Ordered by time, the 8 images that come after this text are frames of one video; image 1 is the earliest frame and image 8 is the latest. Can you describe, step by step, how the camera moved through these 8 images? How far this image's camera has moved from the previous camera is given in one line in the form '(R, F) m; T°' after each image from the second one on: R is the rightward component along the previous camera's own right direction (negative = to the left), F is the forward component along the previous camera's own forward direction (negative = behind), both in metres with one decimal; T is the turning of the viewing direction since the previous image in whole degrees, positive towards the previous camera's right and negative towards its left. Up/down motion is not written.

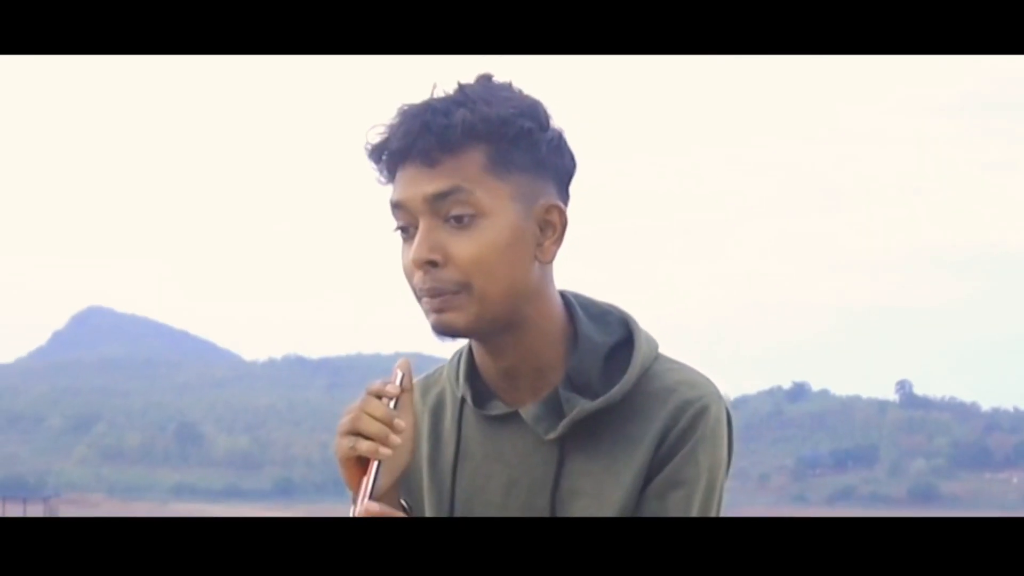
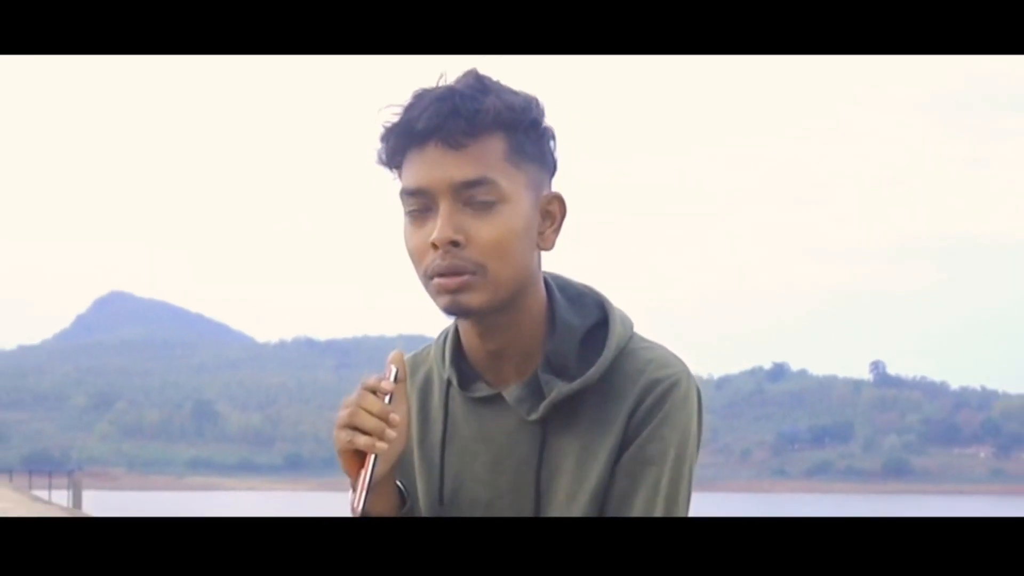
(+0.1, -0.2) m; -1°
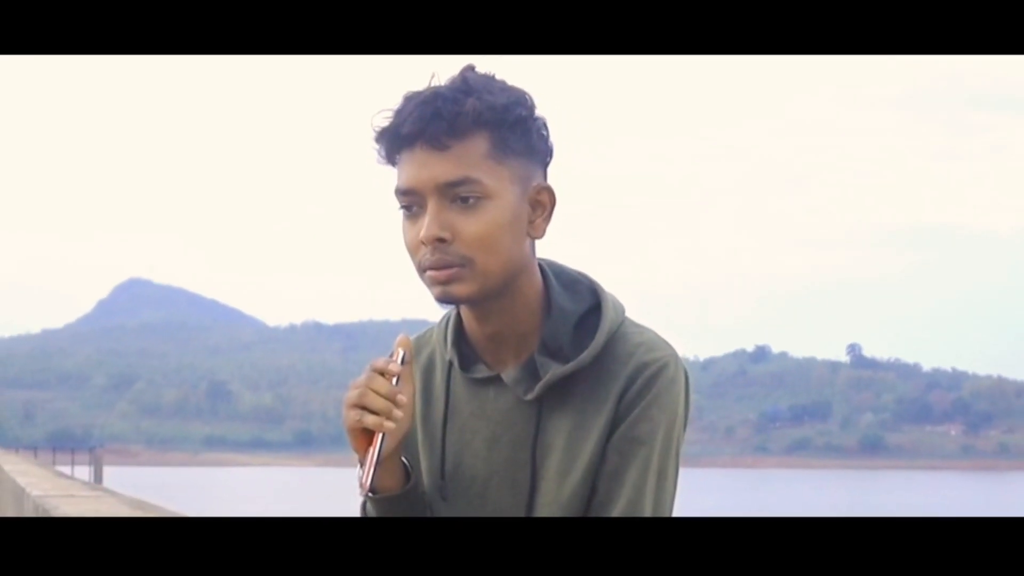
(0.0, -0.2) m; 0°
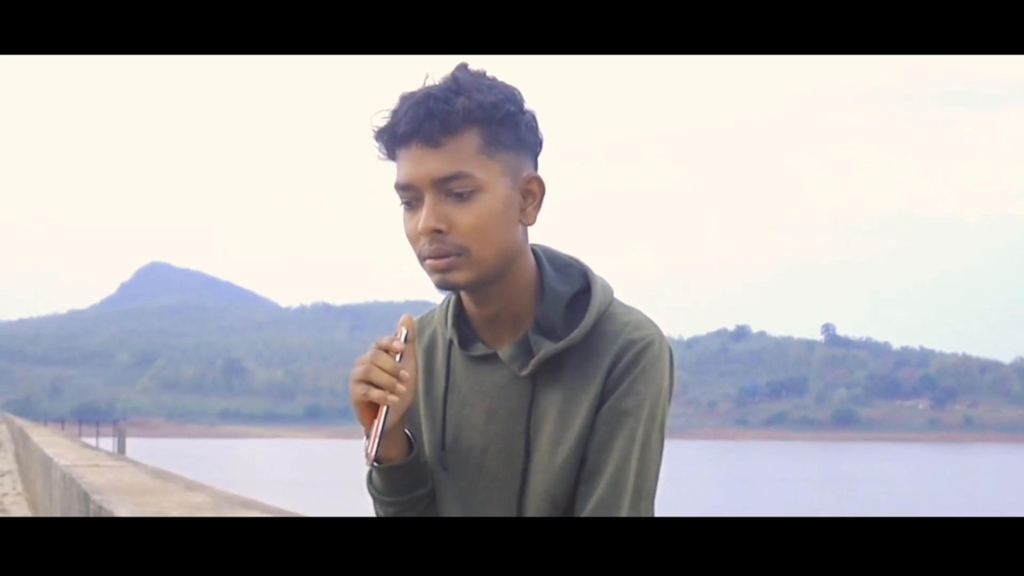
(0.0, -0.3) m; 0°
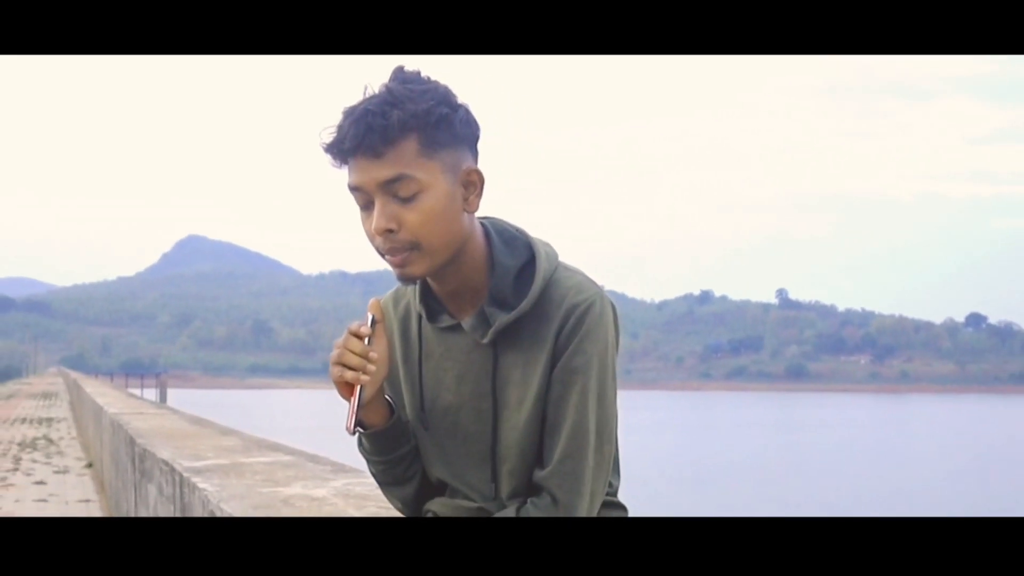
(+0.1, -0.6) m; 0°
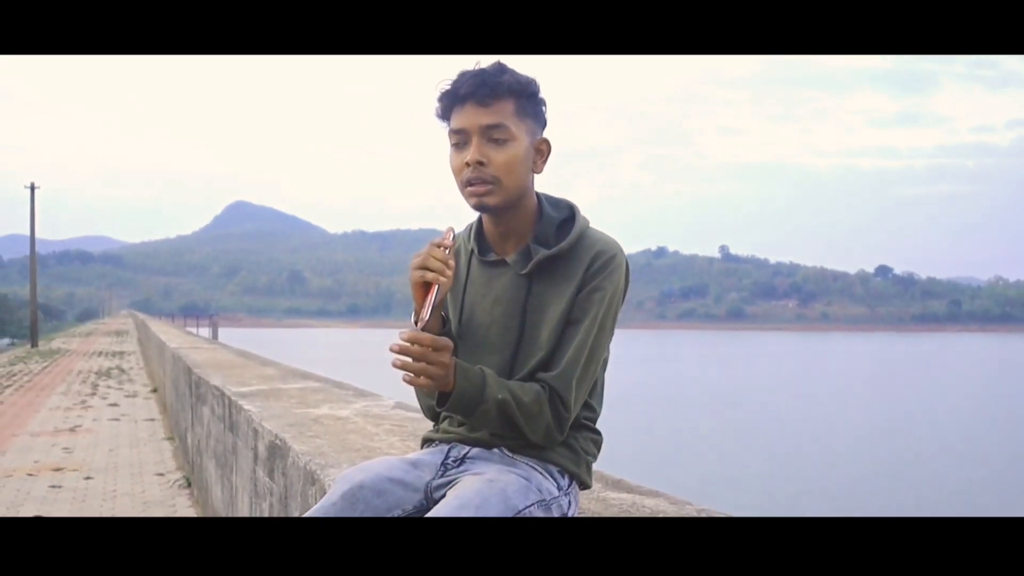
(+0.1, -1.0) m; -1°
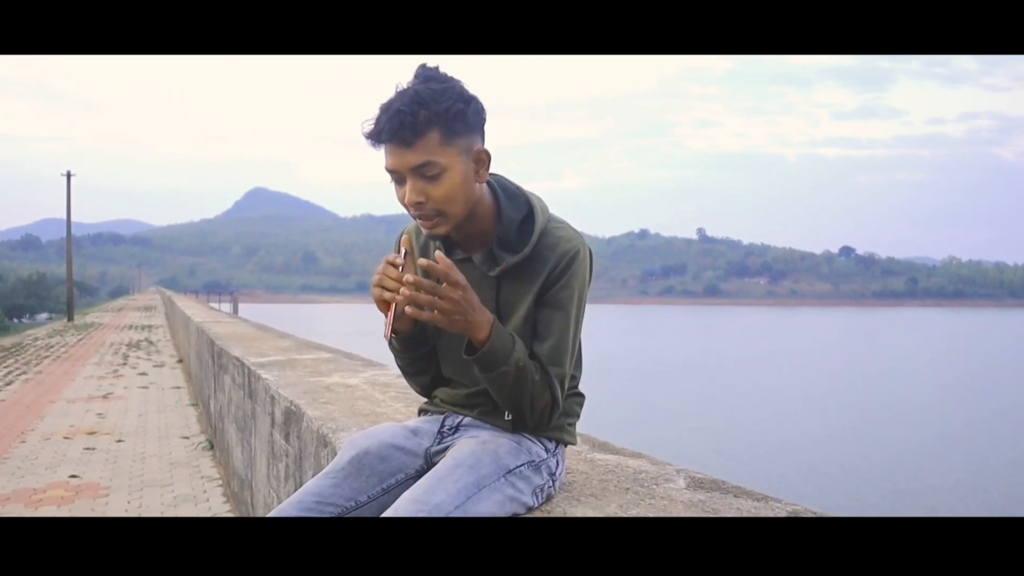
(+0.1, -0.5) m; 0°
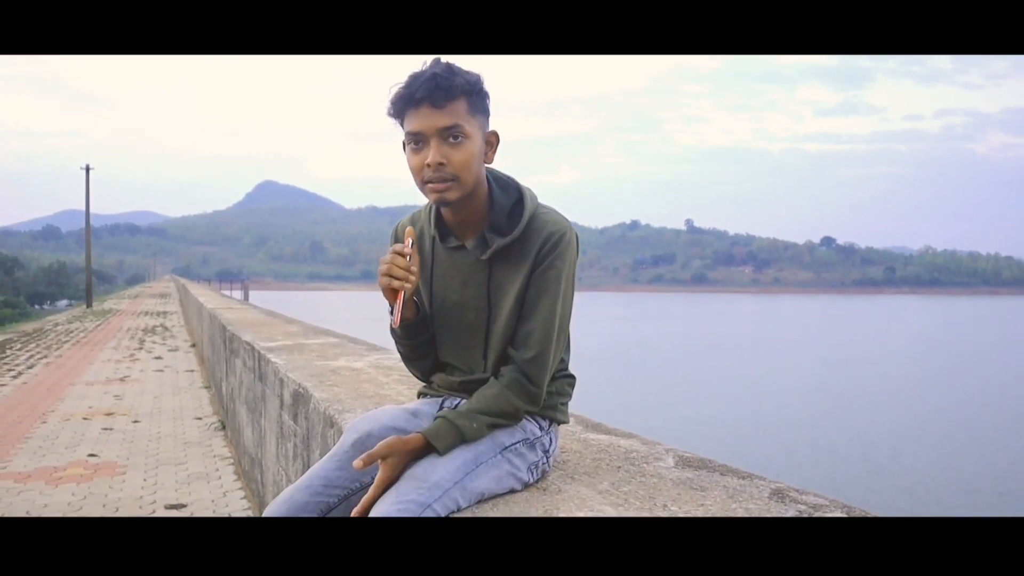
(0.0, -0.3) m; 0°
